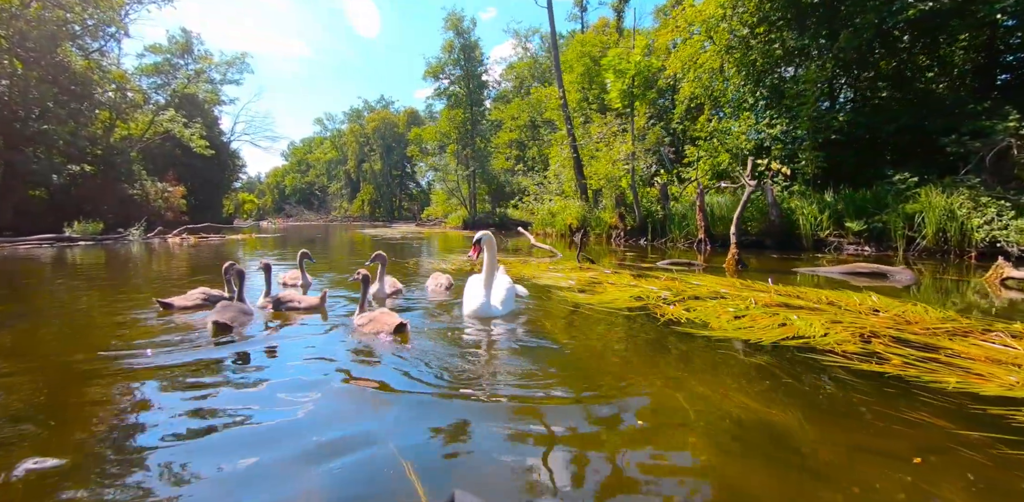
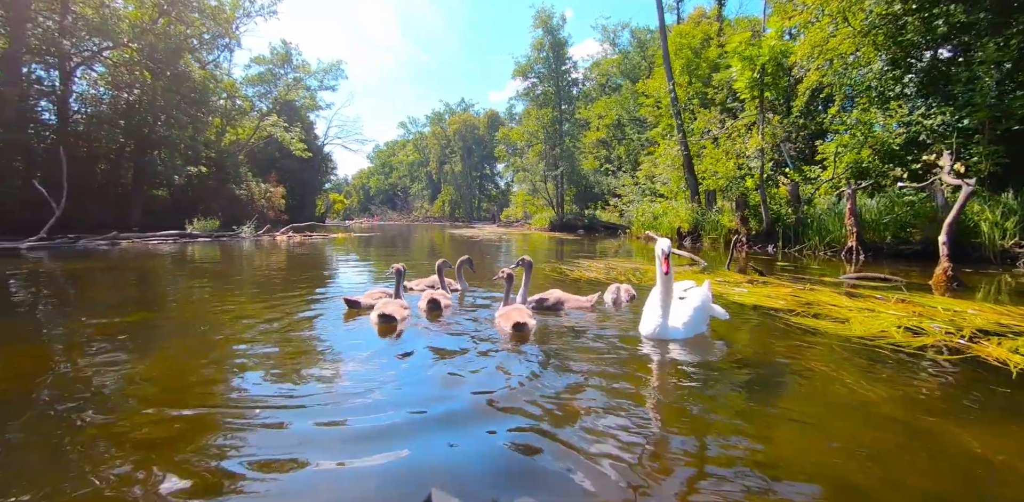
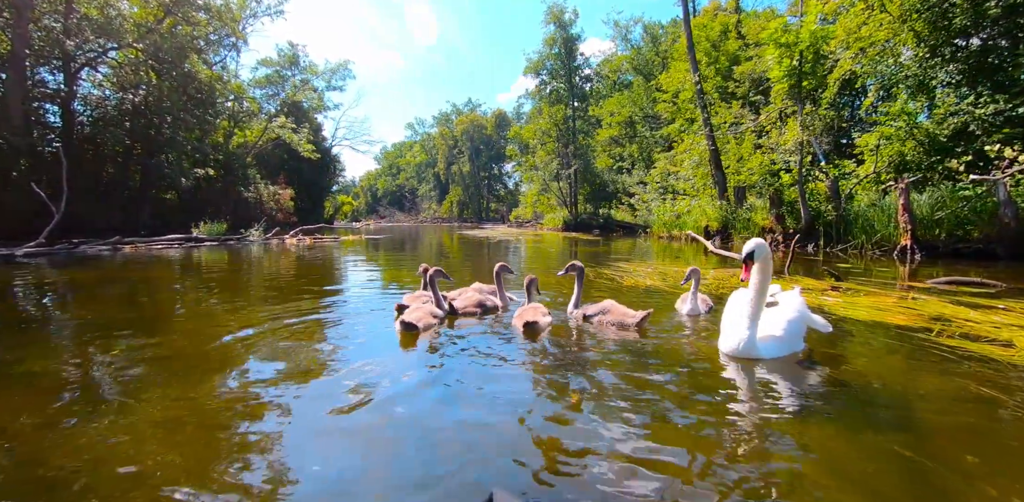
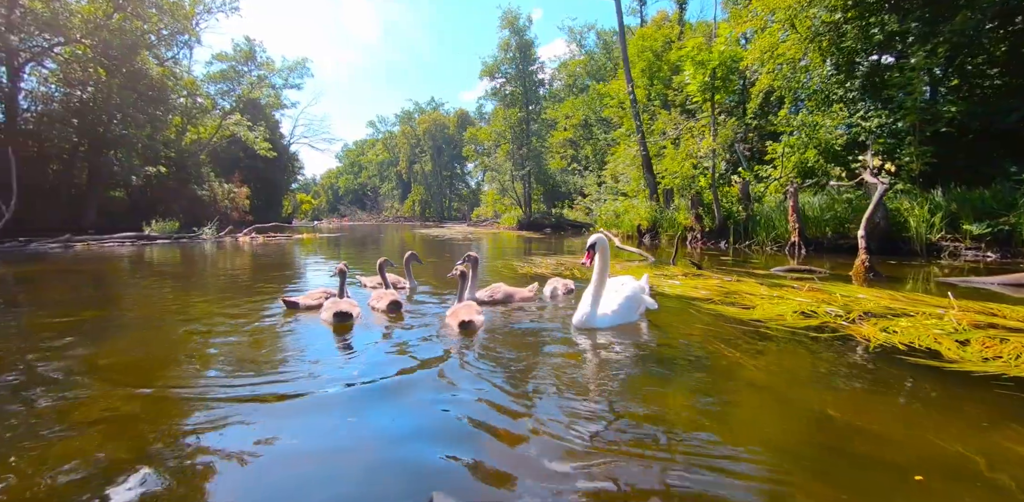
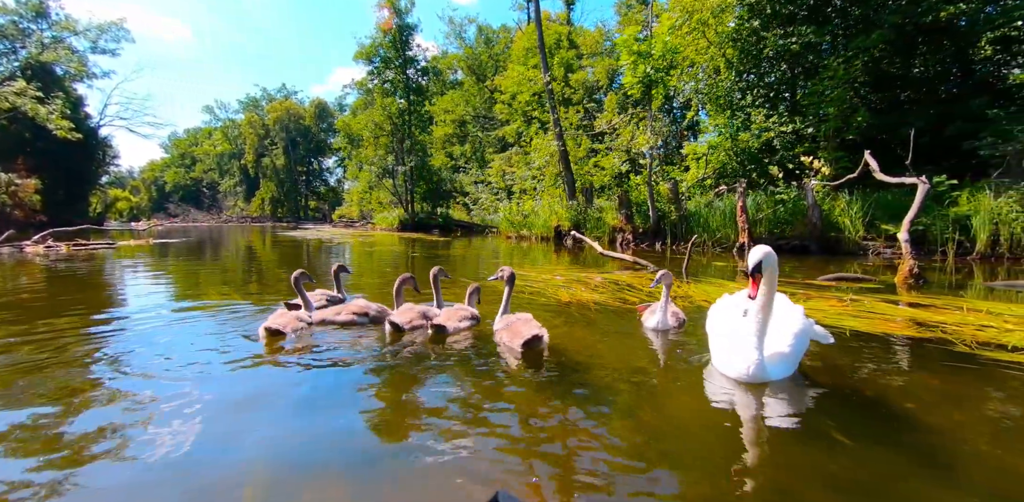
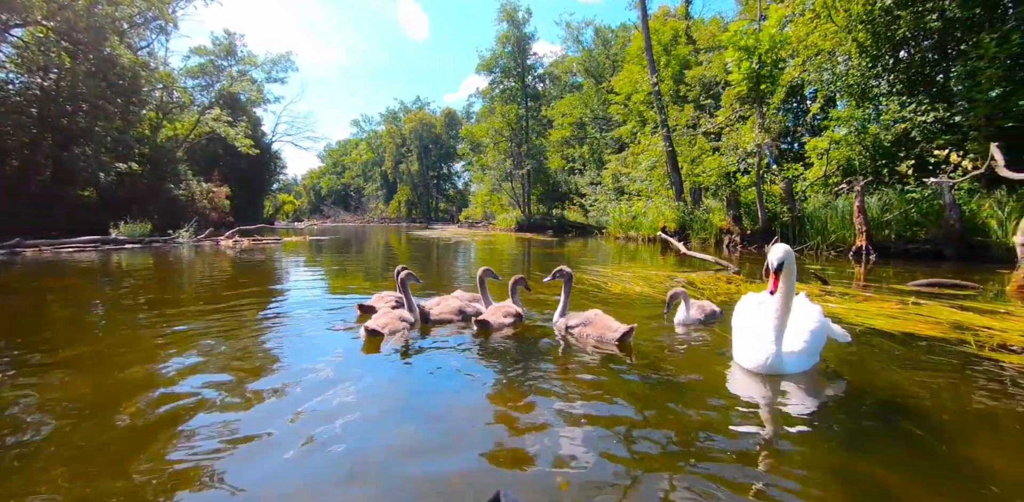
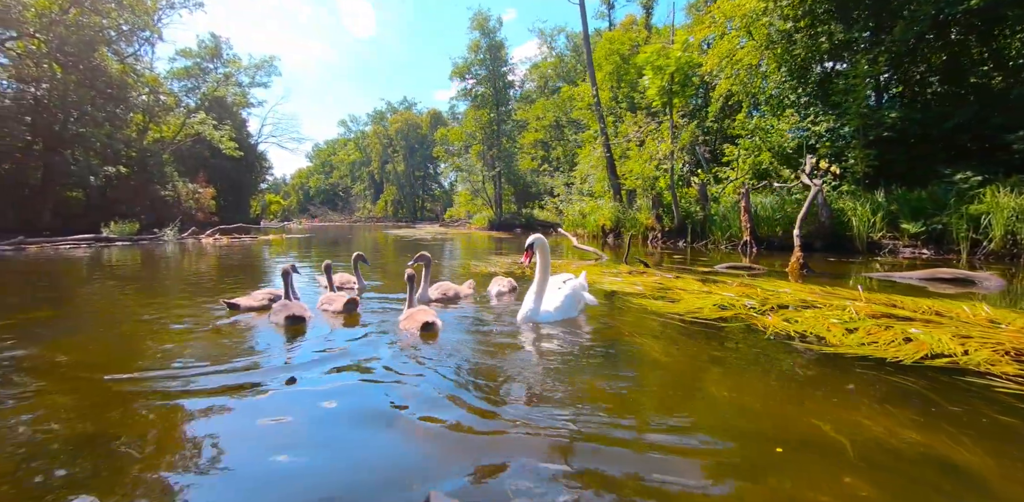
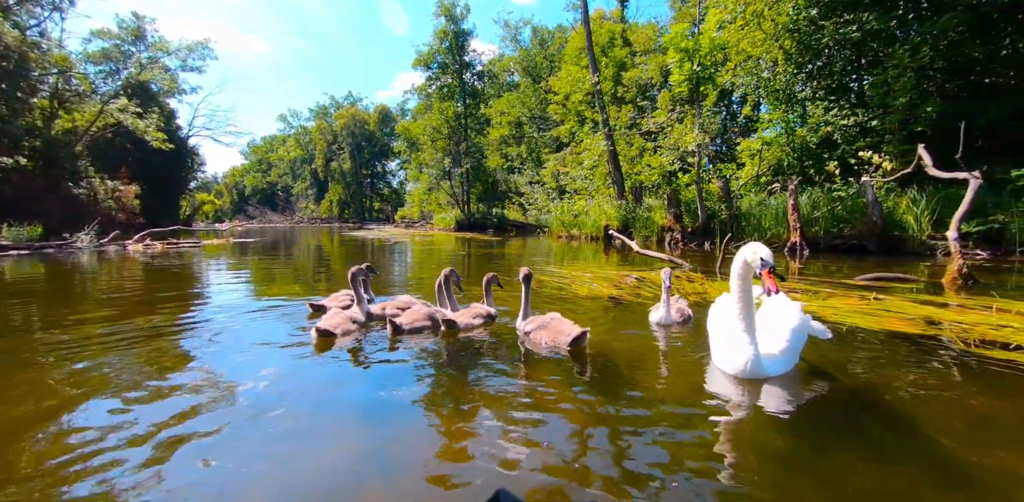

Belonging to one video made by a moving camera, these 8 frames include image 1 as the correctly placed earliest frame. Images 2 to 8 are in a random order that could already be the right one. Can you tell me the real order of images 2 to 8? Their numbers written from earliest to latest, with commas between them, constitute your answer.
7, 4, 2, 3, 6, 8, 5
